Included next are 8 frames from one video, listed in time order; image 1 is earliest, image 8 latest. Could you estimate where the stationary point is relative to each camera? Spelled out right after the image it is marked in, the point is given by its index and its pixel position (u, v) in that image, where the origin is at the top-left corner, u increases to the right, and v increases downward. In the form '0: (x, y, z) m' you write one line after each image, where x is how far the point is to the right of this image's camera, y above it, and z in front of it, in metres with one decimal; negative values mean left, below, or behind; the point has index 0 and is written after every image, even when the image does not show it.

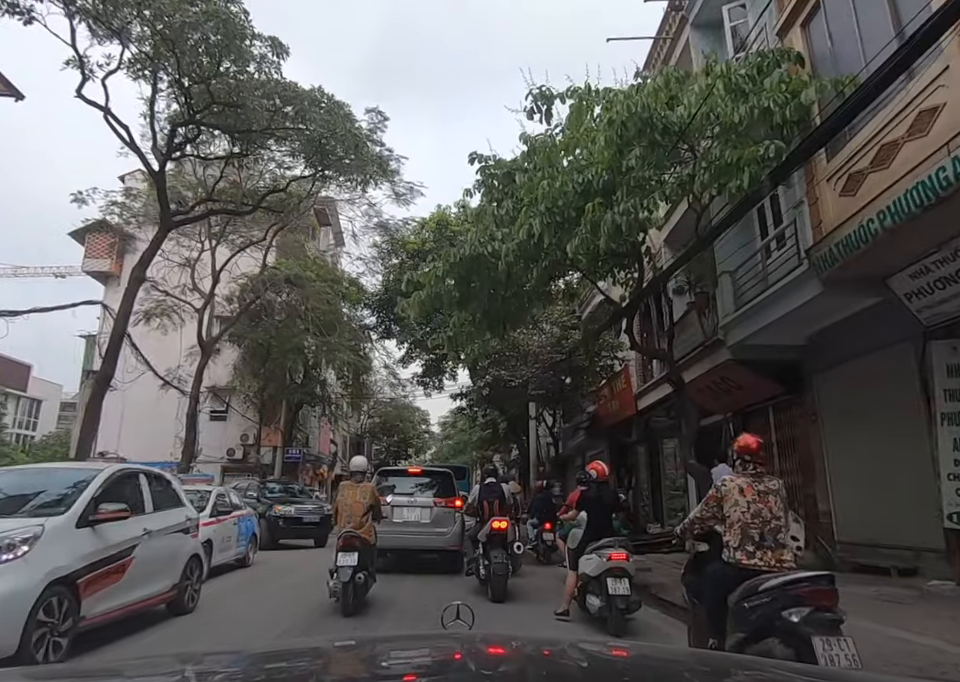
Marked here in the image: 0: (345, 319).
0: (-4.1, +0.4, +18.3) m
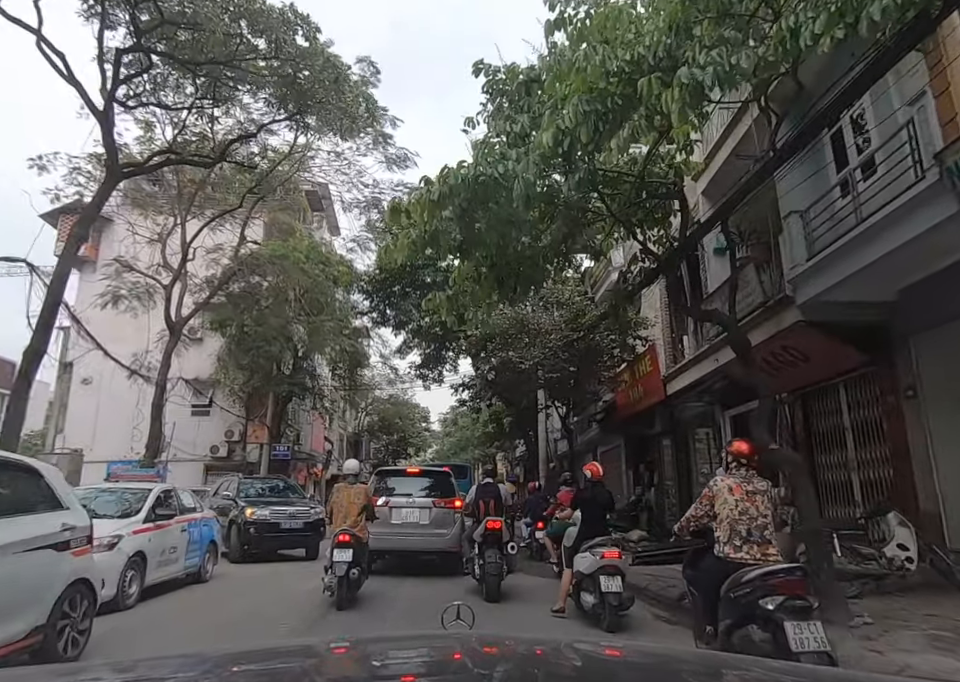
0: (-4.0, +0.8, +17.0) m
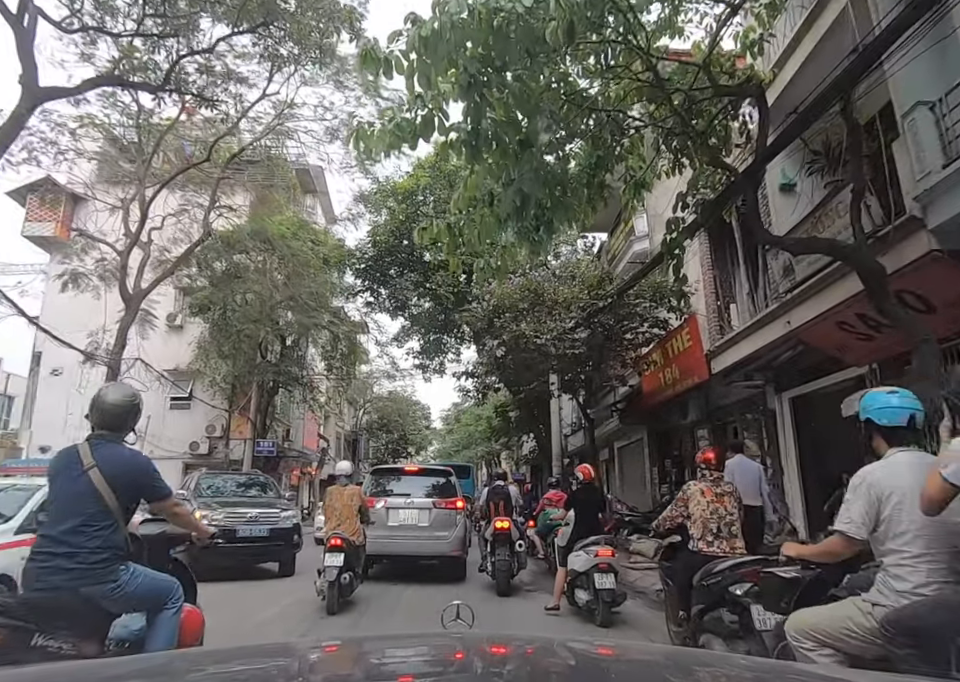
0: (-3.9, +1.1, +15.5) m
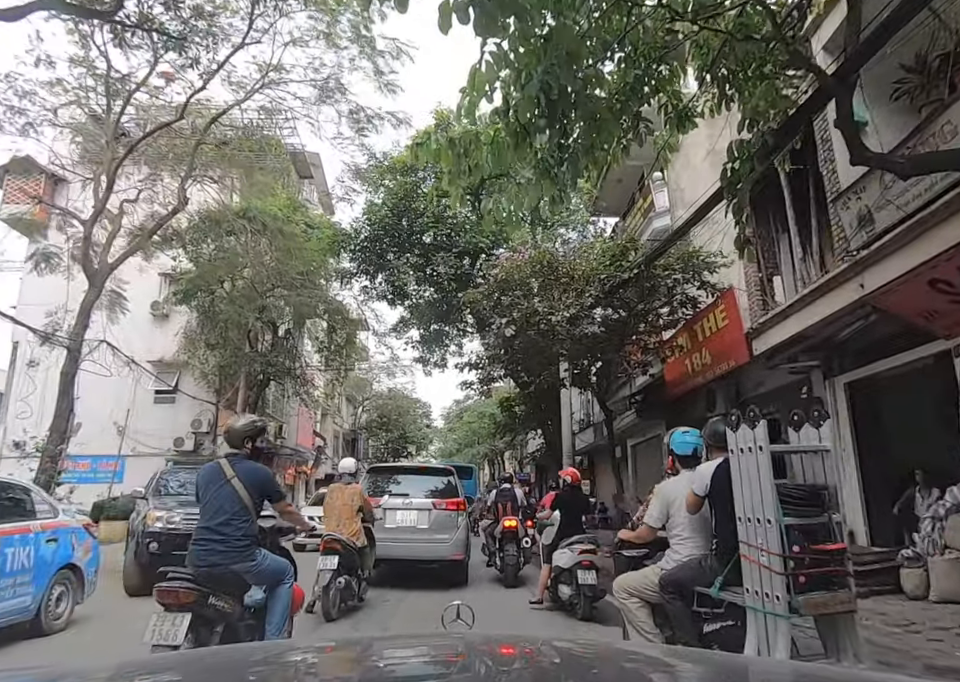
0: (-3.8, +1.4, +14.6) m
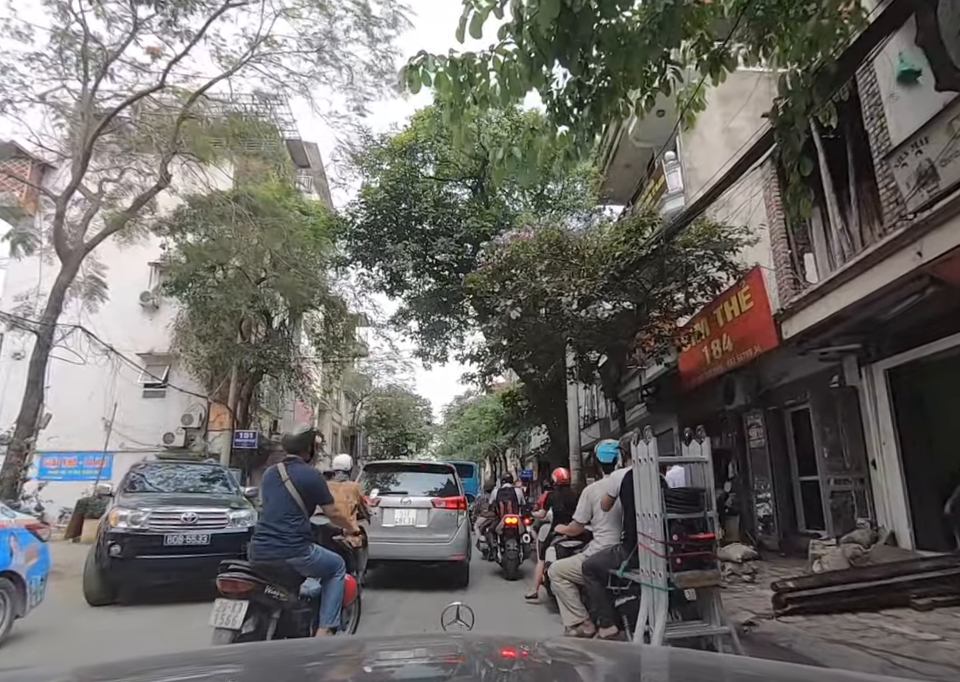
0: (-3.8, +1.6, +14.0) m
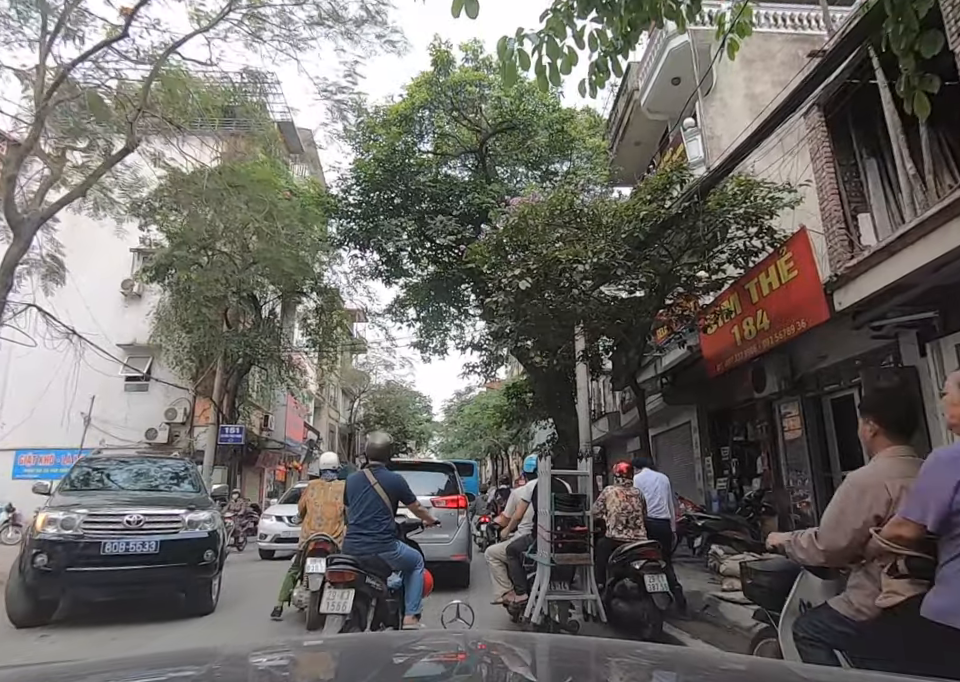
0: (-3.8, +1.8, +13.2) m
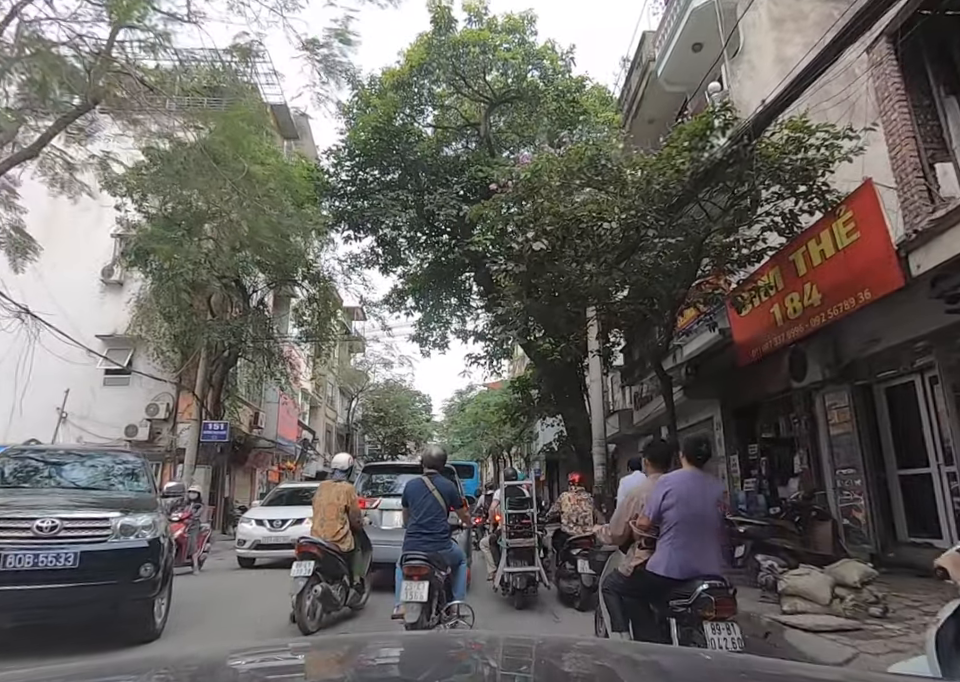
0: (-3.7, +2.0, +12.4) m
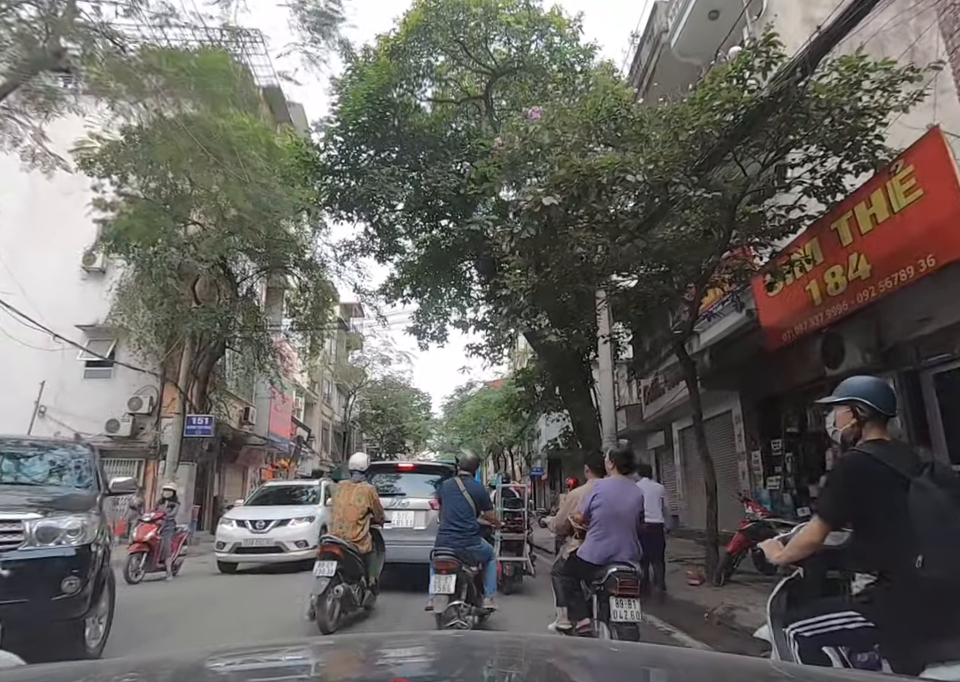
0: (-3.7, +2.2, +11.8) m
